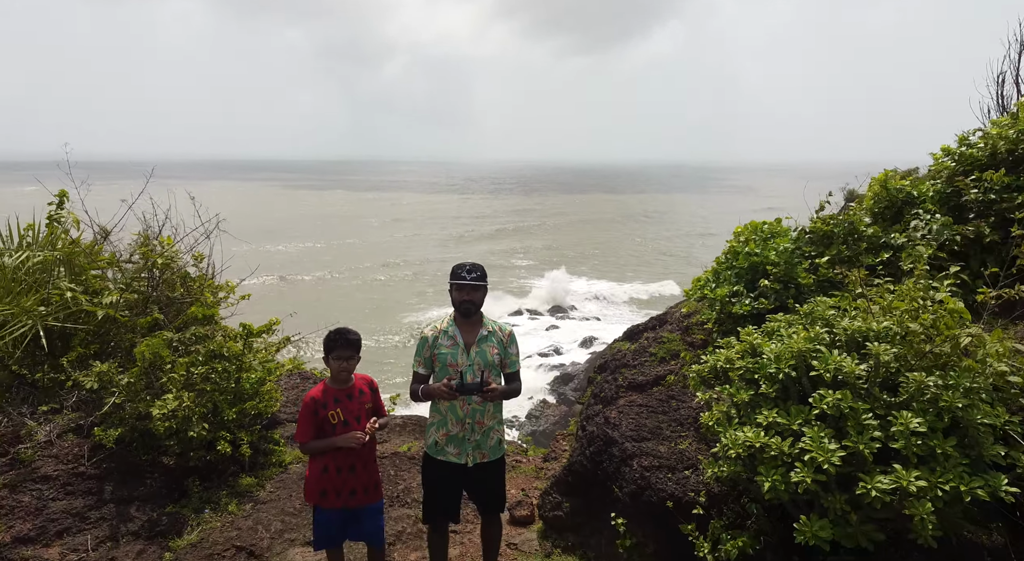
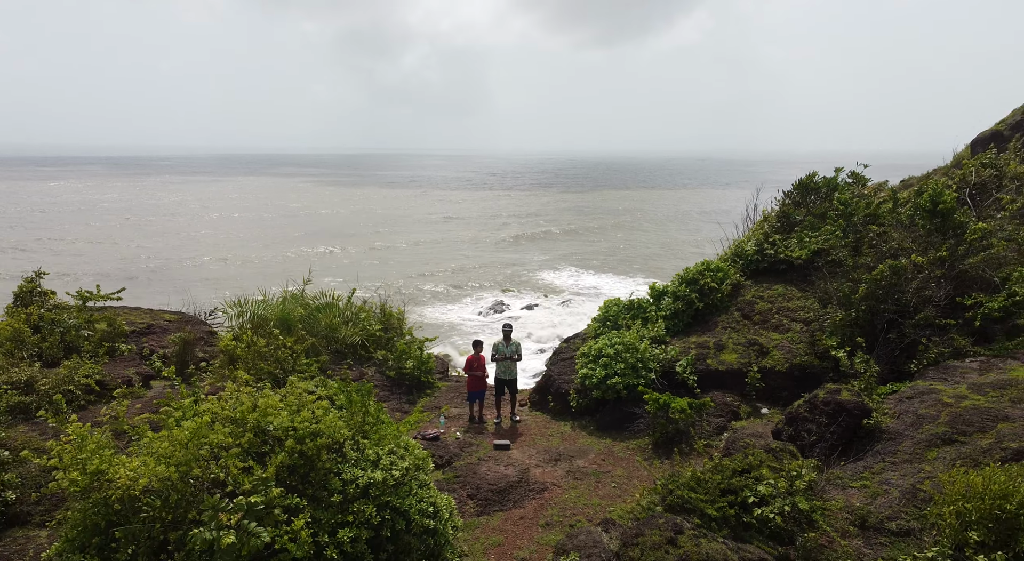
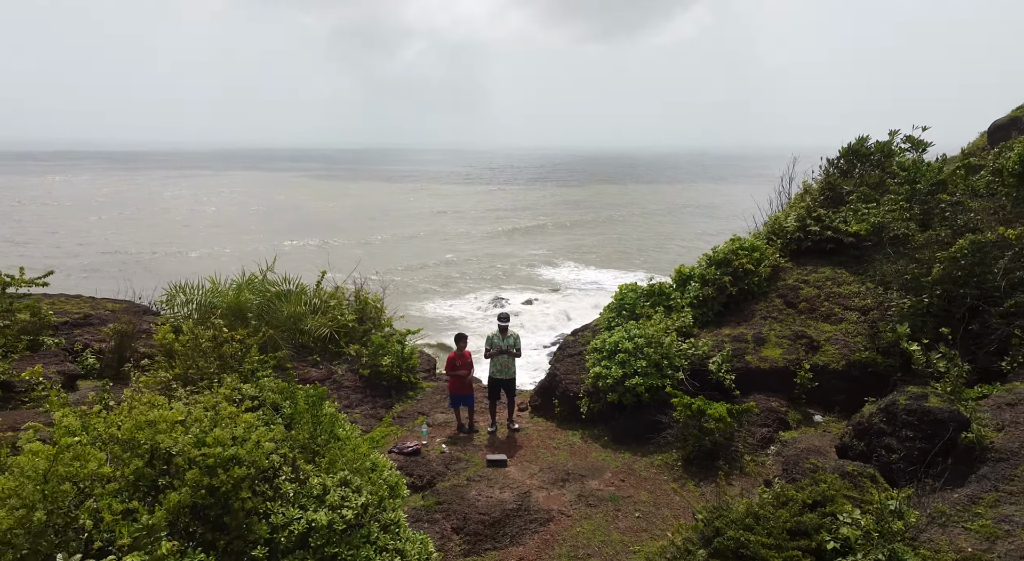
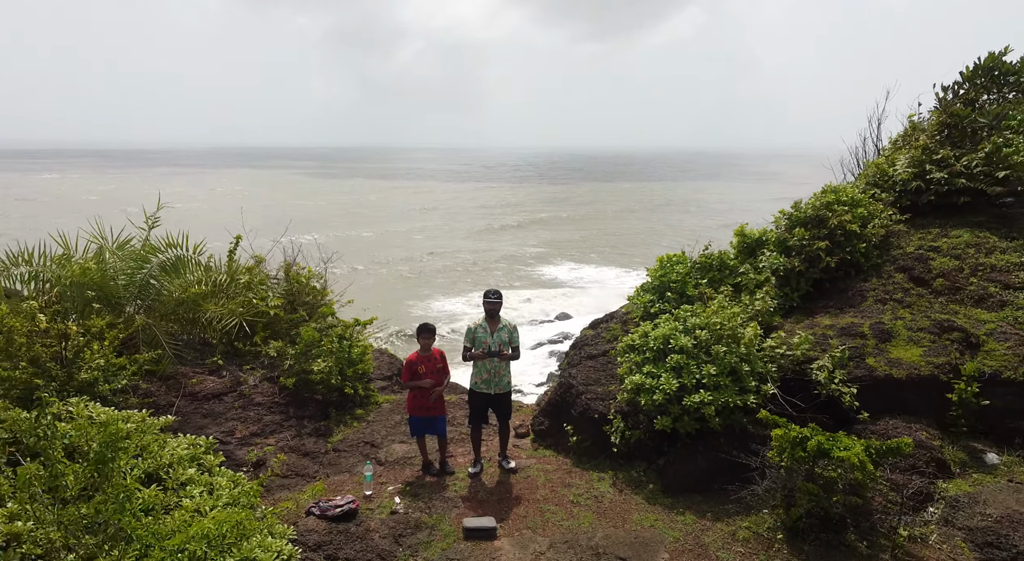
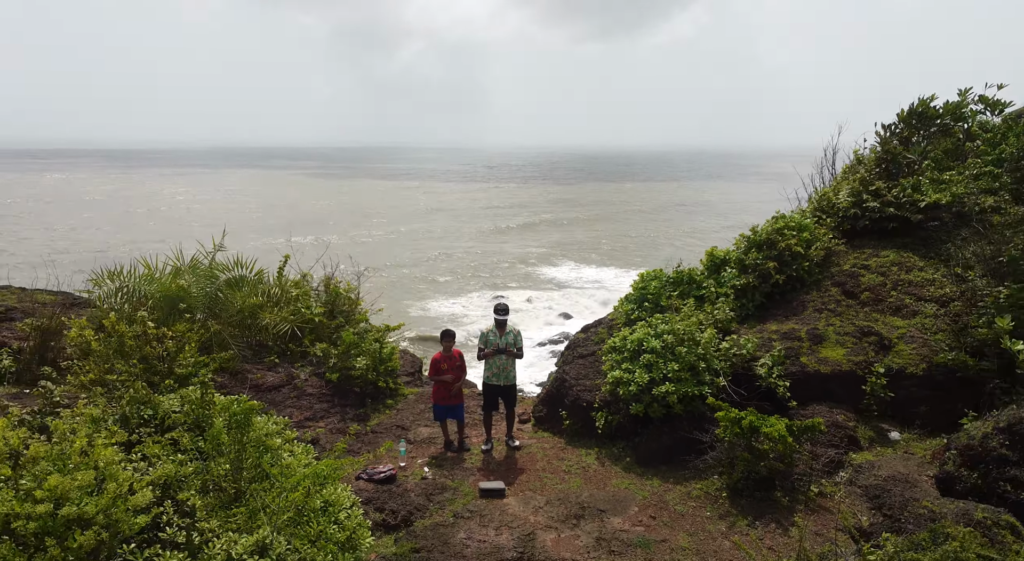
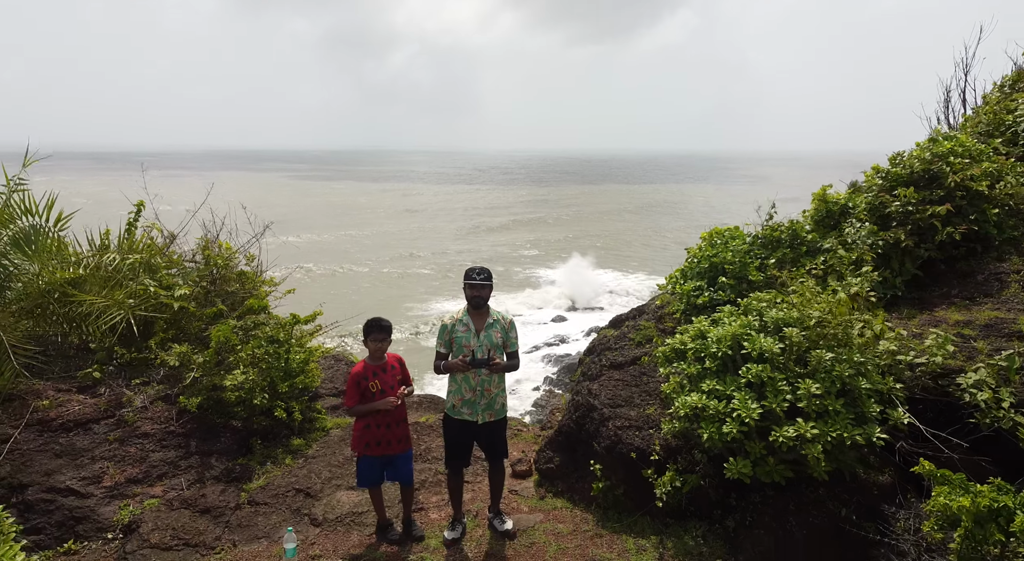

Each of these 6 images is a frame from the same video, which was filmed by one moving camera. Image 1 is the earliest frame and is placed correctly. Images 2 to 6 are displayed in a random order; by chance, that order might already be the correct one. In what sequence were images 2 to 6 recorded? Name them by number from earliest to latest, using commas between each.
6, 4, 5, 3, 2
